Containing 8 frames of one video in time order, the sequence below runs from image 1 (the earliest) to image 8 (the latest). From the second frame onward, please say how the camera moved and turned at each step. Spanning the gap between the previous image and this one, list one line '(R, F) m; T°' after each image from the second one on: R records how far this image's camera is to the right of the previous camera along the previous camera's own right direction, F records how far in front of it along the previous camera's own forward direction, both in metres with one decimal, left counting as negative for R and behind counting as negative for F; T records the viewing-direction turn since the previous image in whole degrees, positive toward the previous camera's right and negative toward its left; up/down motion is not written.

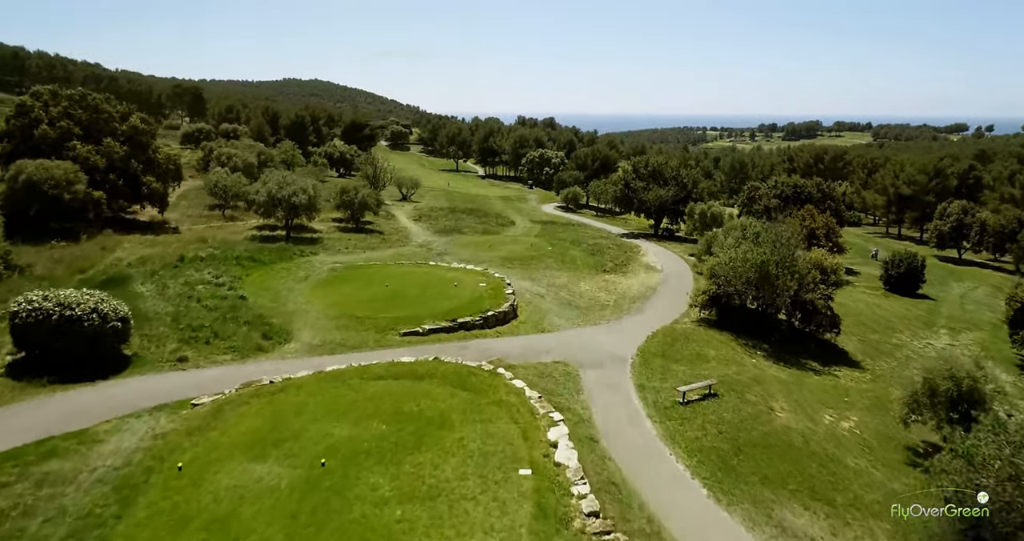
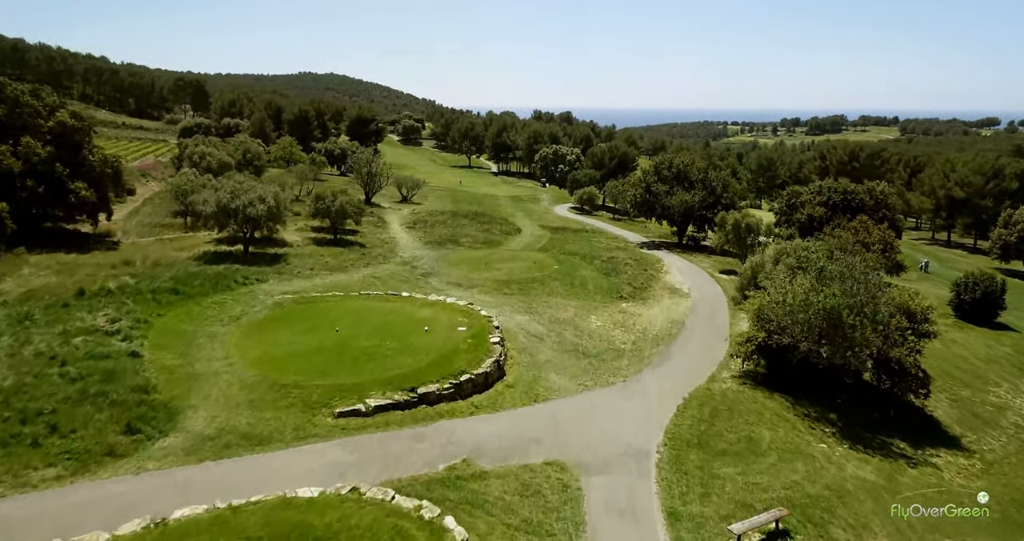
(+1.0, +7.5) m; -1°
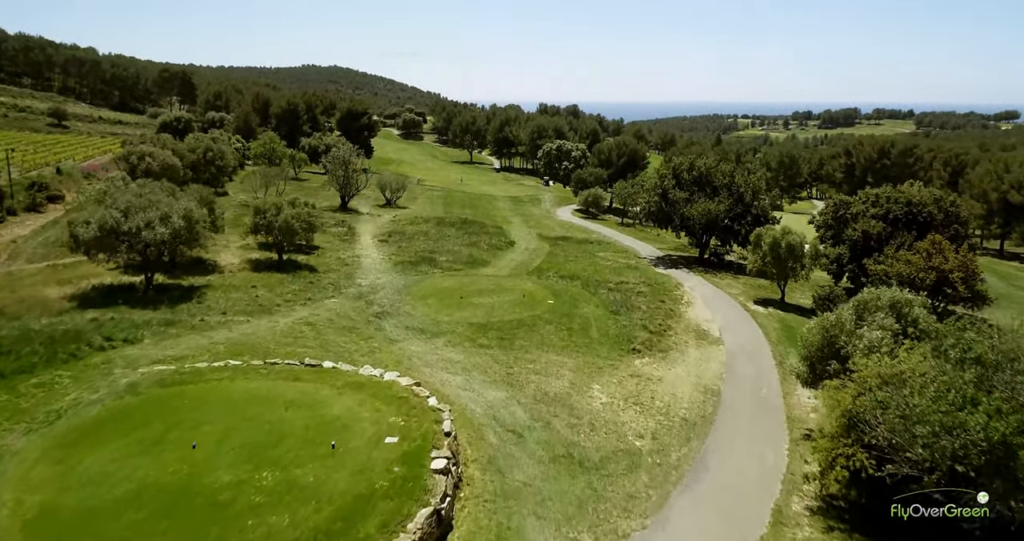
(+1.1, +9.0) m; -1°
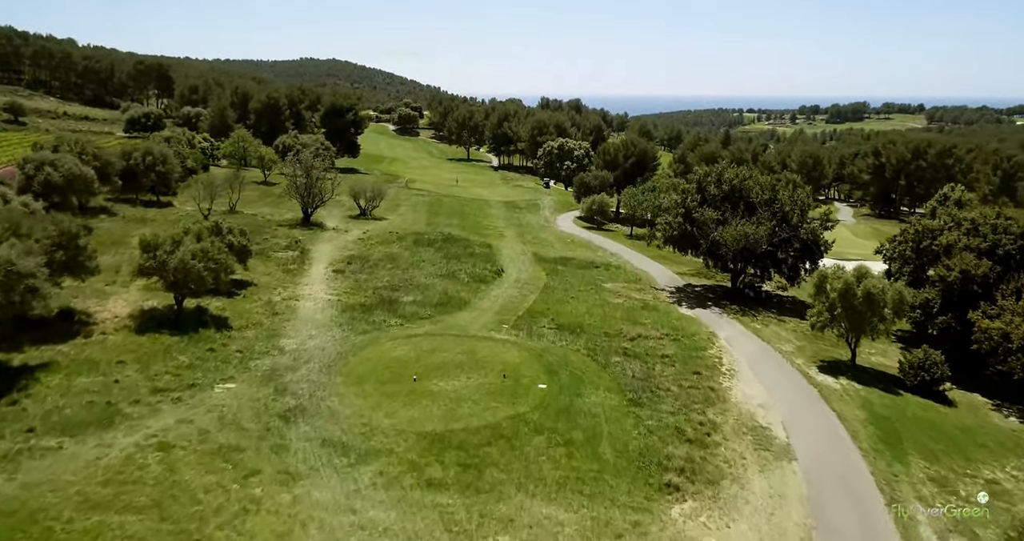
(+0.9, +10.0) m; 0°
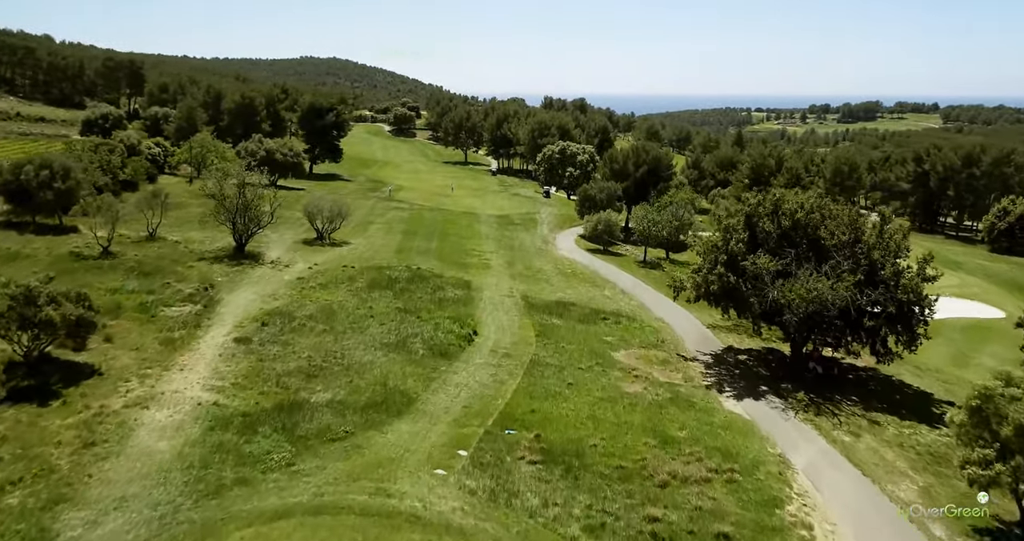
(+1.3, +11.8) m; 0°
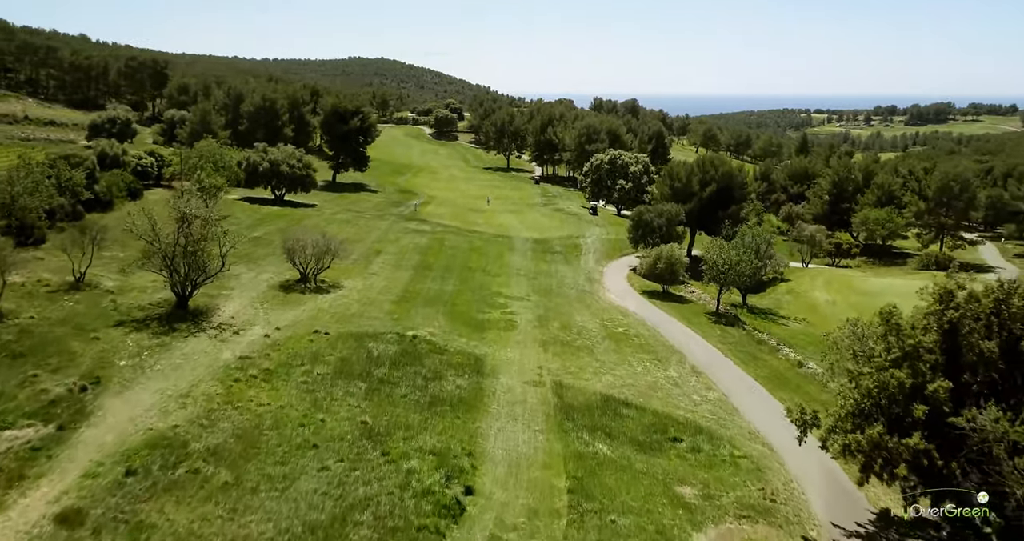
(+0.7, +12.5) m; -4°
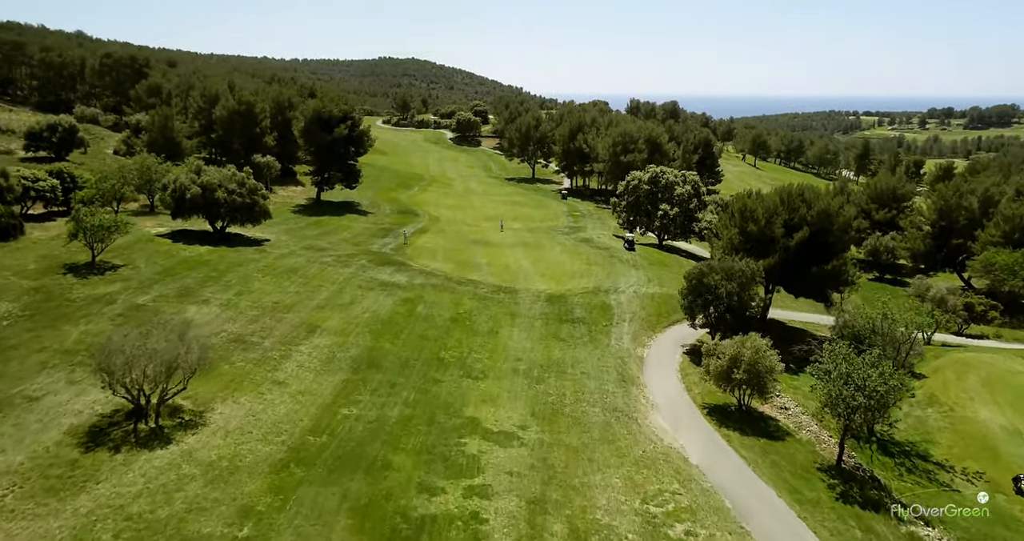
(+1.9, +18.6) m; -3°
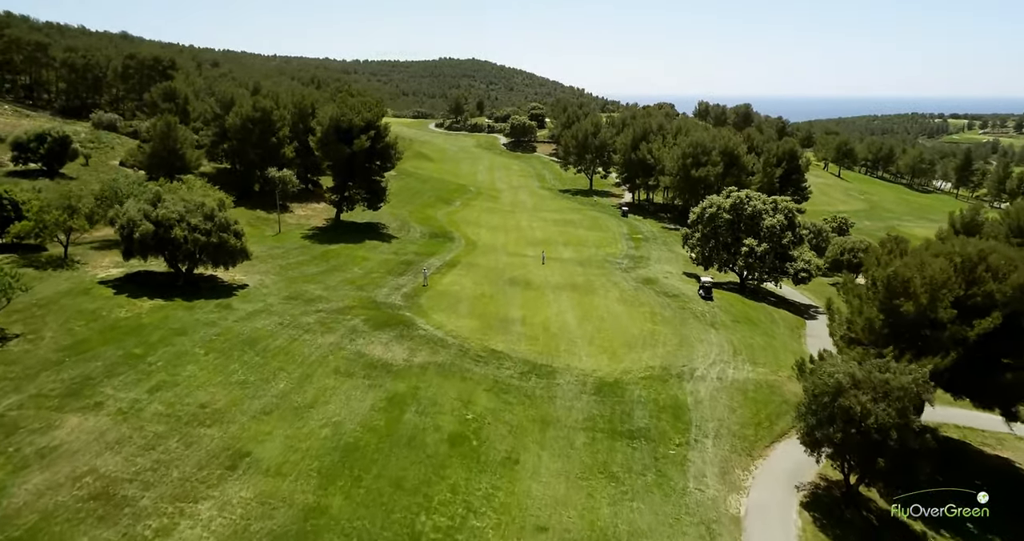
(+1.1, +13.9) m; -5°
